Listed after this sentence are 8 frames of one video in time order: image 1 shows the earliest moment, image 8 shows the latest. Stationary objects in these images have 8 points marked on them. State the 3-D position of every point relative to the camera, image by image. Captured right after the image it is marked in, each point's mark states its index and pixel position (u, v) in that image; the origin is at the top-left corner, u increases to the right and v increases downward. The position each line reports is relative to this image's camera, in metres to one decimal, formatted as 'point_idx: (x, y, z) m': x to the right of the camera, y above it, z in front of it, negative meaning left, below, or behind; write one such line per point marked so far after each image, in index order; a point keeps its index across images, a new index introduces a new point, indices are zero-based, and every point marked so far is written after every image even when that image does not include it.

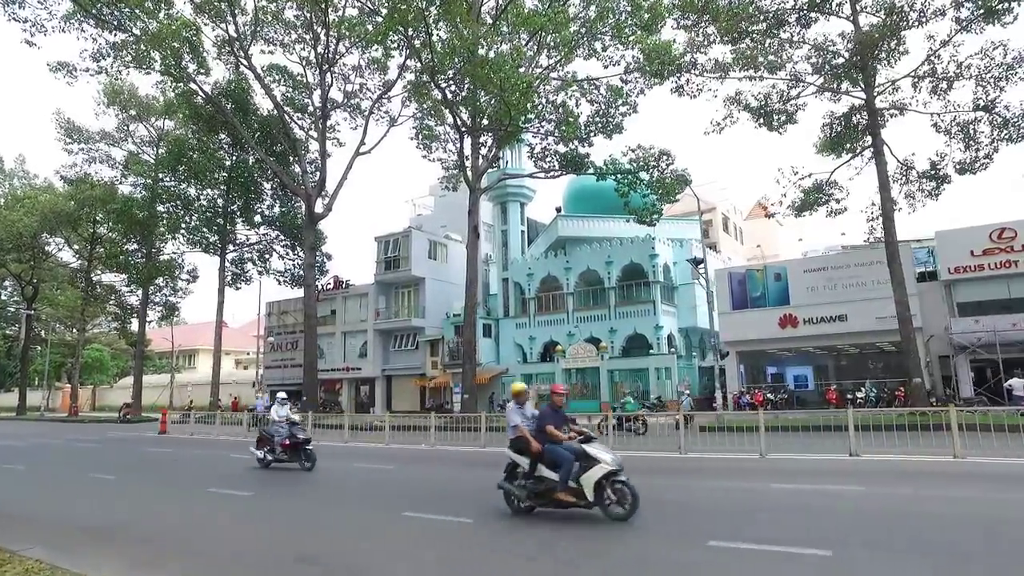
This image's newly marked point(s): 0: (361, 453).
0: (-3.5, -3.7, +14.5) m
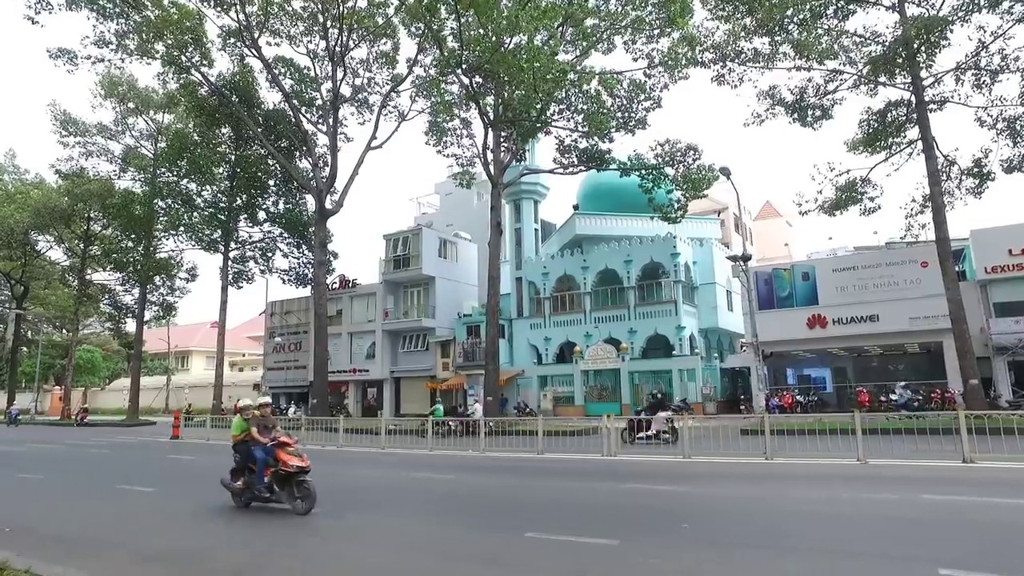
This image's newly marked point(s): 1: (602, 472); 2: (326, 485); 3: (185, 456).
0: (-2.5, -3.6, +13.6) m
1: (+1.5, -3.1, +10.9) m
2: (-3.3, -3.5, +11.3) m
3: (-7.8, -4.0, +15.1) m
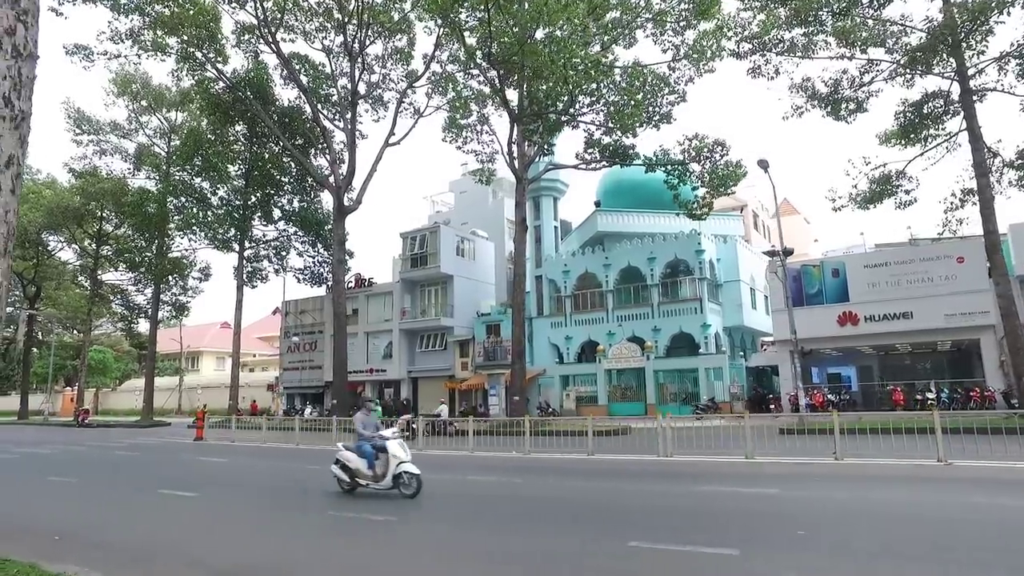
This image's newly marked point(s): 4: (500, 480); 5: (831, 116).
0: (-1.7, -3.5, +13.1) m
1: (+2.3, -3.0, +10.5) m
2: (-2.5, -3.4, +10.9) m
3: (-7.0, -3.9, +14.7) m
4: (-0.3, -3.3, +10.9) m
5: (+10.0, +5.4, +19.9) m
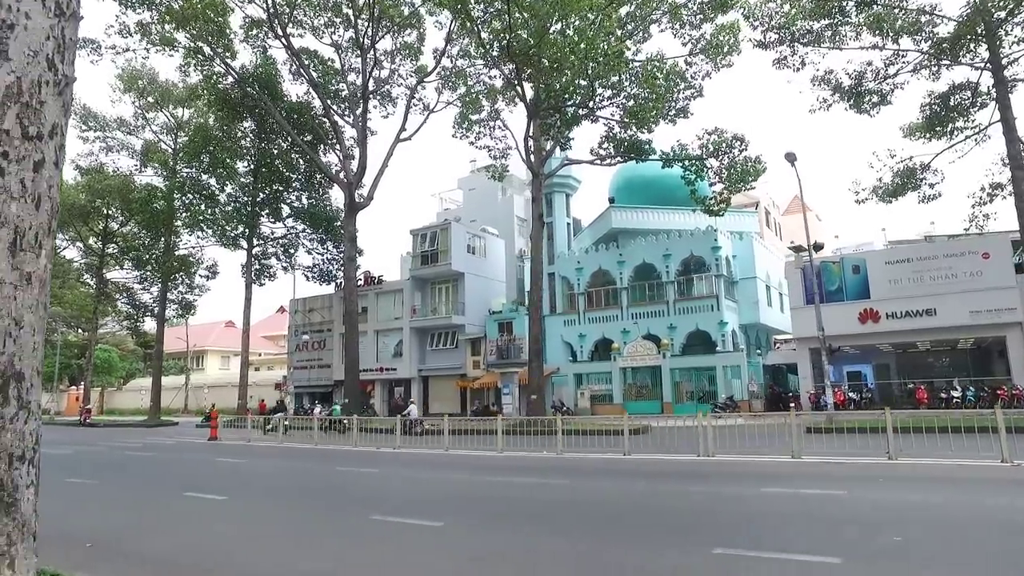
0: (-1.2, -3.4, +12.8) m
1: (+2.8, -2.9, +10.1) m
2: (-2.0, -3.3, +10.5) m
3: (-6.4, -3.9, +14.3) m
4: (+0.3, -3.2, +10.5) m
5: (+10.6, +5.5, +19.5) m
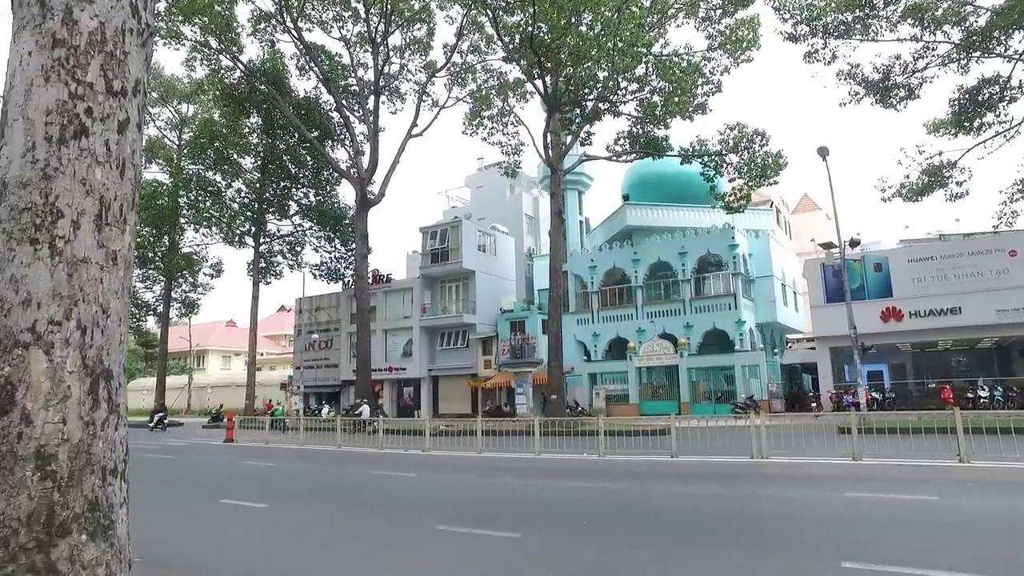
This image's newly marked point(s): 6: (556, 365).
0: (-0.6, -3.3, +12.3) m
1: (+3.5, -2.8, +9.7) m
2: (-1.3, -3.3, +10.1) m
3: (-5.8, -3.8, +13.9) m
4: (+0.9, -3.1, +10.1) m
5: (+11.2, +5.6, +19.2) m
6: (+1.3, -2.4, +19.5) m
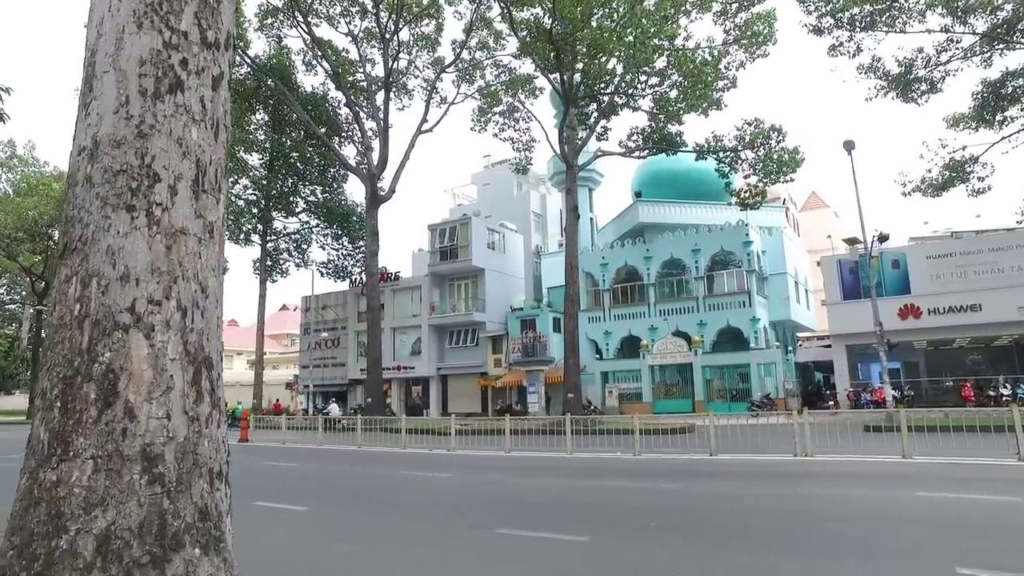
0: (-0.1, -3.2, +12.0) m
1: (+4.0, -2.8, +9.4) m
2: (-0.8, -3.2, +9.8) m
3: (-5.3, -3.7, +13.6) m
4: (+1.4, -3.0, +9.8) m
5: (+11.6, +5.7, +18.9) m
6: (+1.8, -2.3, +19.2) m
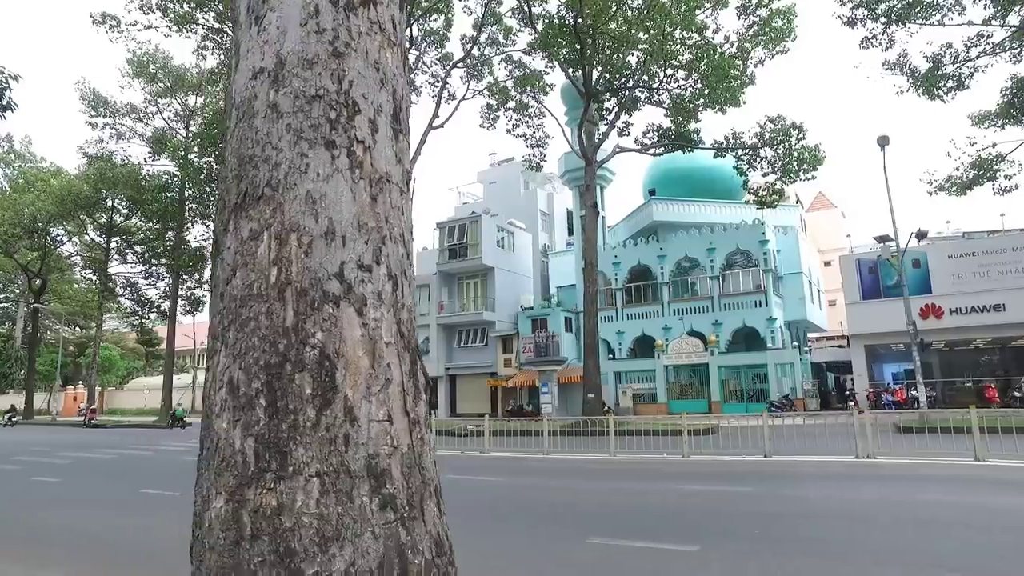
0: (+0.6, -3.2, +11.6) m
1: (+4.6, -2.7, +9.0) m
2: (-0.2, -3.1, +9.3) m
3: (-4.7, -3.6, +13.1) m
4: (+2.1, -2.9, +9.4) m
5: (+12.2, +5.7, +18.6) m
6: (+2.4, -2.2, +18.7) m
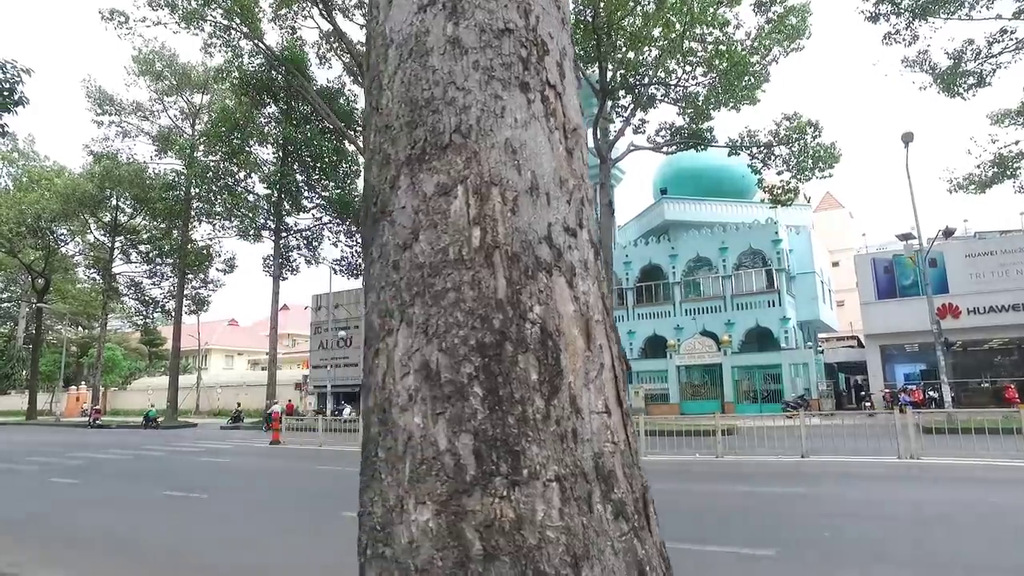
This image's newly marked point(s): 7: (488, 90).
0: (+1.0, -3.1, +11.3) m
1: (+5.1, -2.6, +8.7) m
2: (+0.3, -3.0, +9.1) m
3: (-4.3, -3.6, +12.8) m
4: (+2.5, -2.9, +9.1) m
5: (+12.7, +5.7, +18.3) m
6: (+2.8, -2.2, +18.5) m
7: (-0.1, +0.4, +1.2) m
